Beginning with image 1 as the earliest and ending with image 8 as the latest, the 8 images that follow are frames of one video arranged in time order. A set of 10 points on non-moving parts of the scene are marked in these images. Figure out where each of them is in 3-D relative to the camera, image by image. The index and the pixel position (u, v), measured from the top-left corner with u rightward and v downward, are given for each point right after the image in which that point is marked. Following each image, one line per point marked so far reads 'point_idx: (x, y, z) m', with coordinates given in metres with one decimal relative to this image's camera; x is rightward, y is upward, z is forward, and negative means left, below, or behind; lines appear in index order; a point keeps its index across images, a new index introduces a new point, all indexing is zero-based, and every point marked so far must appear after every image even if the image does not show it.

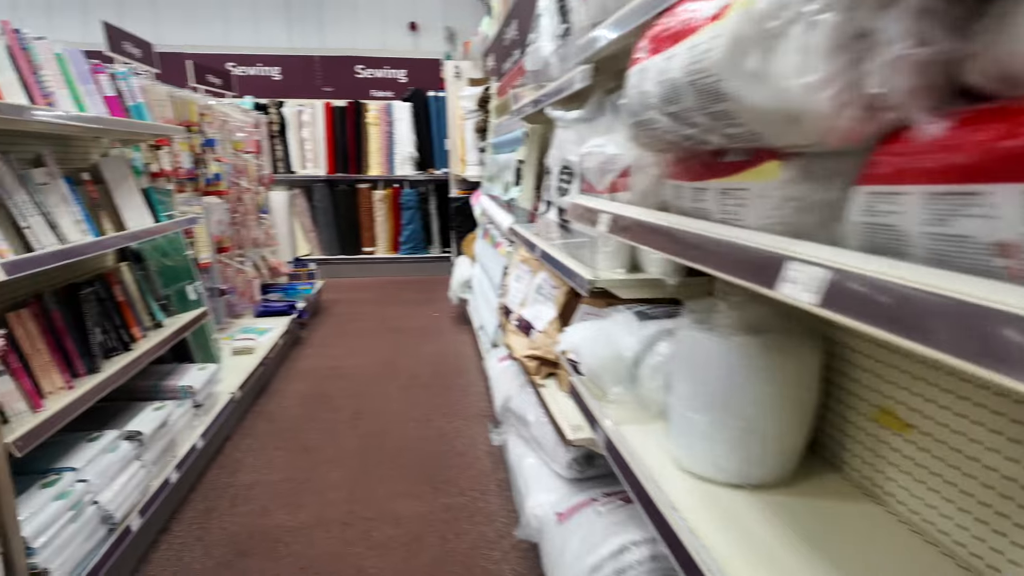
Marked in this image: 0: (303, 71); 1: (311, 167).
0: (-2.5, +2.6, +7.1) m
1: (-2.3, +1.4, +6.9) m
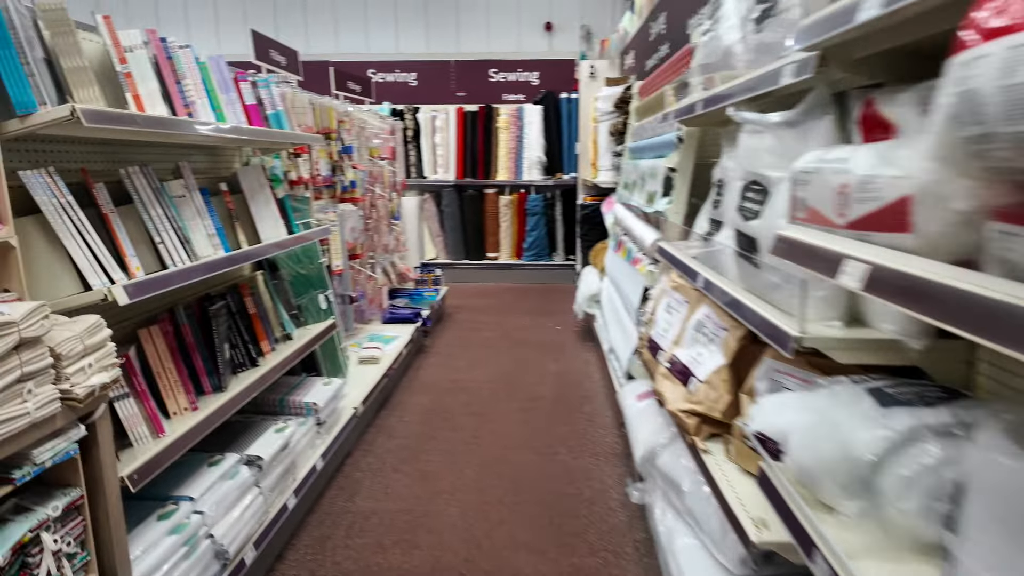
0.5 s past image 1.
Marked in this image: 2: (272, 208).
0: (-0.9, +2.5, +7.2) m
1: (-0.8, +1.3, +6.9) m
2: (-1.0, +0.3, +2.4) m
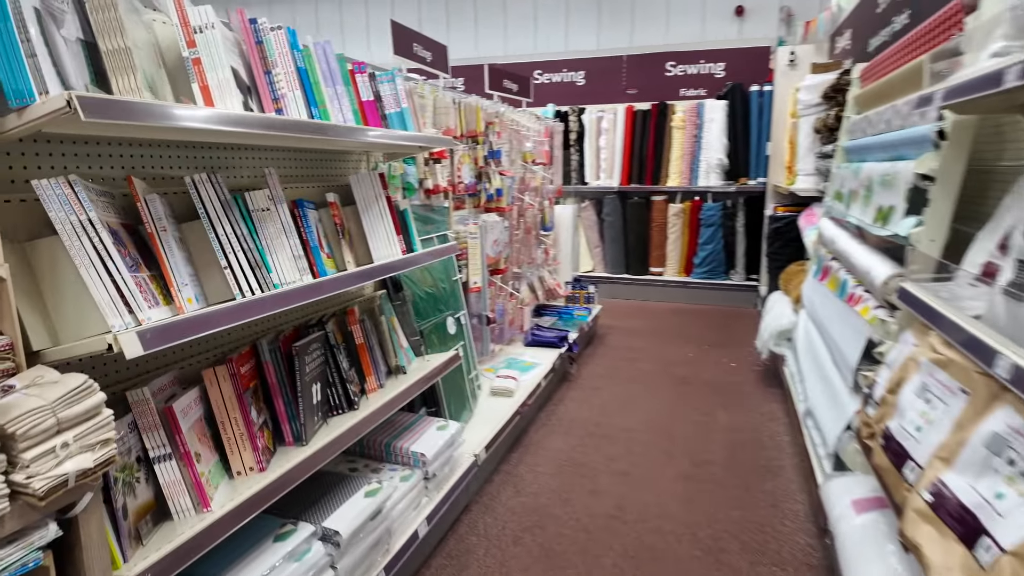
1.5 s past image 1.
0: (+1.1, +2.4, +6.6) m
1: (+1.0, +1.2, +6.3) m
2: (-0.4, +0.2, +2.1) m
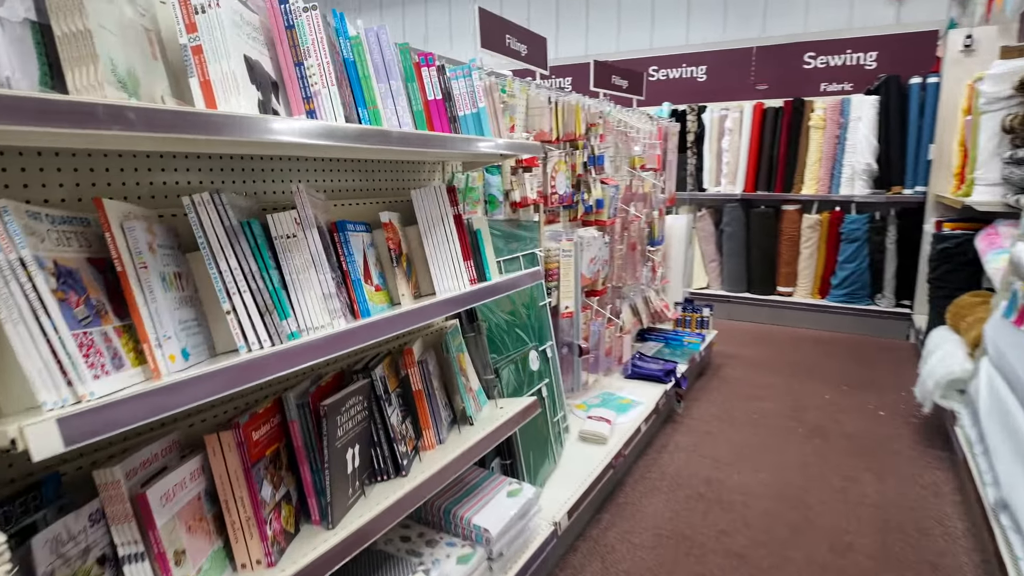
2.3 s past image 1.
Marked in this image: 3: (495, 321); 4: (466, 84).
0: (+2.2, +2.2, +5.9) m
1: (+2.0, +1.0, +5.7) m
2: (-0.2, +0.1, +1.7) m
3: (-0.1, -0.1, +2.3) m
4: (-0.1, +0.6, +1.7) m
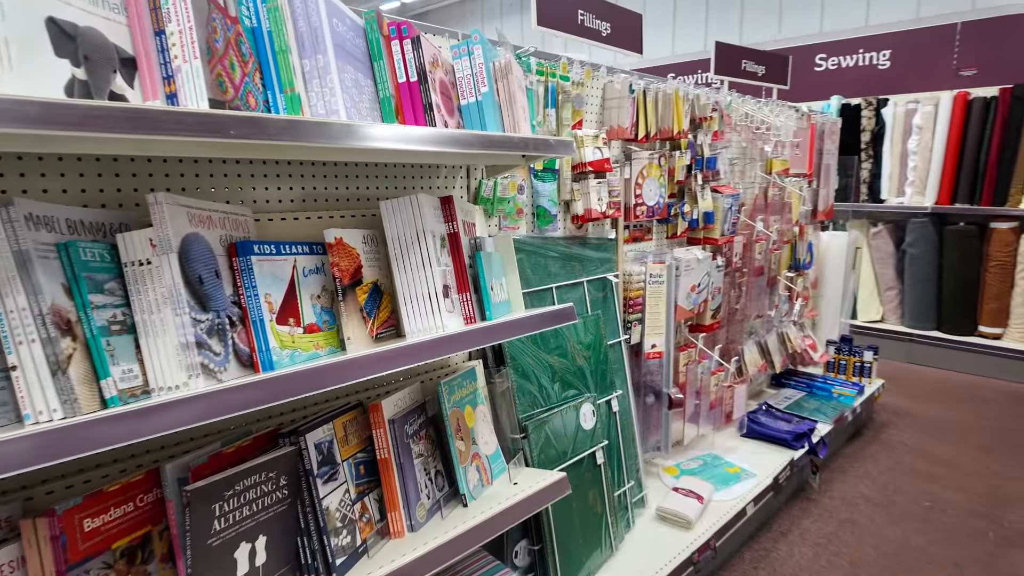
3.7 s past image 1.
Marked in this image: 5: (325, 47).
0: (+3.3, +1.9, +4.8) m
1: (+3.0, +0.7, +4.5) m
2: (-0.2, 0.0, +1.3) m
3: (+0.1, -0.2, +1.8) m
4: (-0.1, +0.5, +1.3) m
5: (-0.3, +0.4, +1.1) m
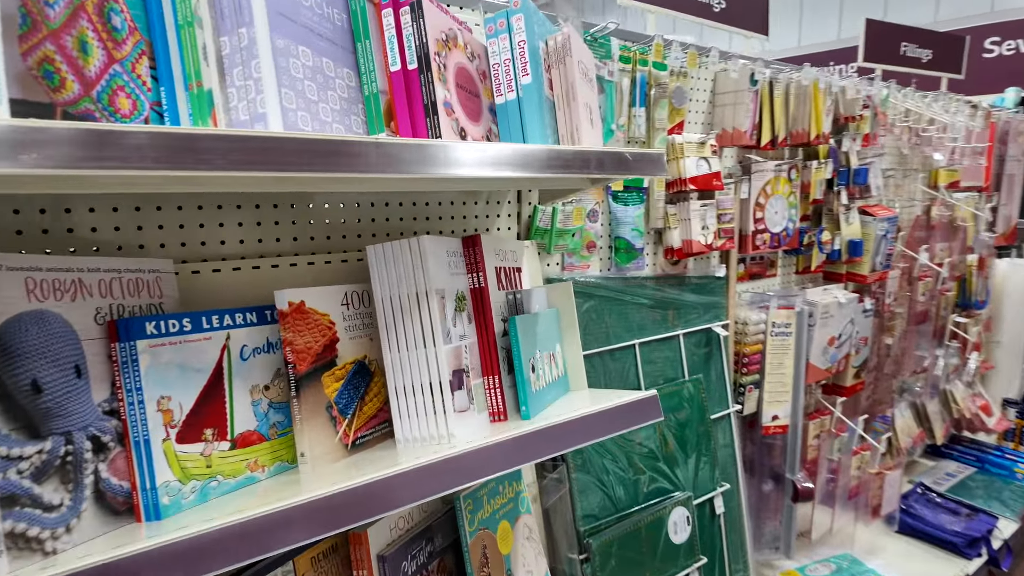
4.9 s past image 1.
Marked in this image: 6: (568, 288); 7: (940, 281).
0: (+4.0, +1.6, +3.7) m
1: (+3.6, +0.5, +3.6) m
2: (-0.1, -0.1, +0.9) m
3: (+0.2, -0.4, +1.4) m
4: (0.0, +0.4, +0.9) m
5: (-0.3, +0.3, +0.7) m
6: (+0.1, 0.0, +1.1) m
7: (+1.6, 0.0, +2.3) m
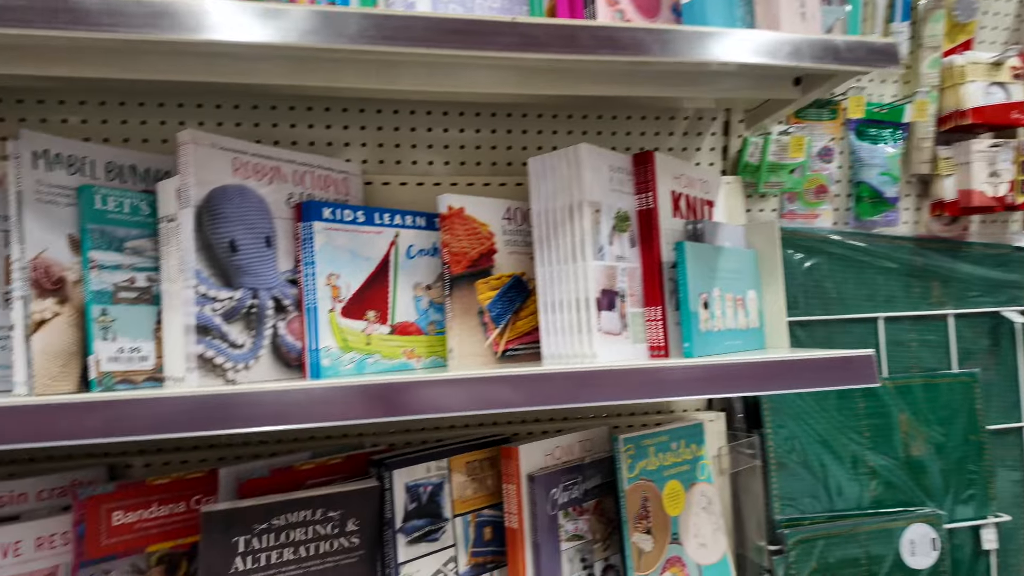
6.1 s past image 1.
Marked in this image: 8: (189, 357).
0: (+5.1, +1.4, +1.7) m
1: (+4.6, +0.3, +1.7) m
2: (+0.1, 0.0, +0.8) m
3: (+0.6, -0.3, +1.1) m
4: (+0.2, +0.5, +0.8) m
5: (-0.1, +0.4, +0.7) m
6: (+0.4, +0.1, +1.0) m
7: (+2.3, 0.0, +1.4) m
8: (-0.4, -0.1, +0.7) m
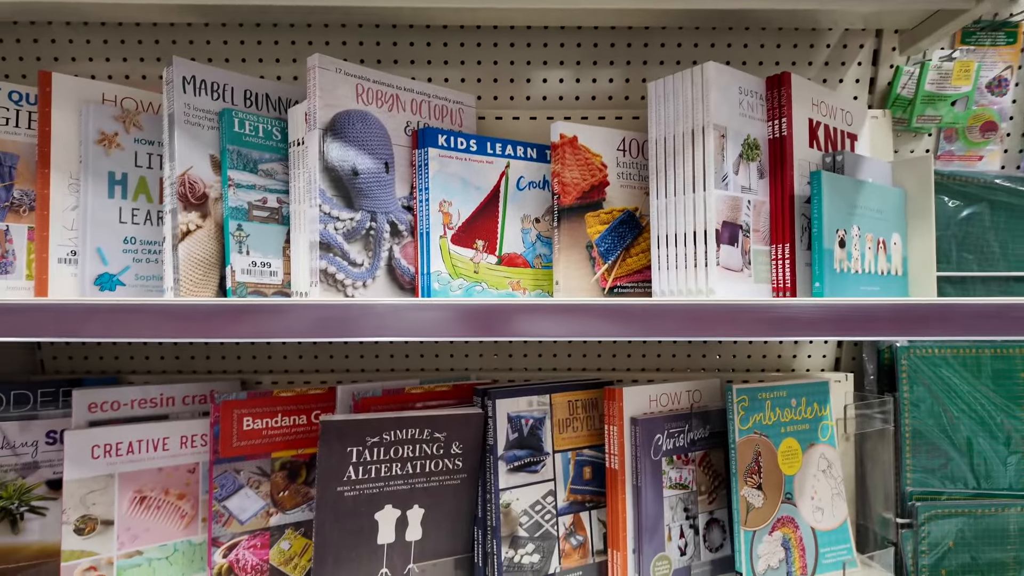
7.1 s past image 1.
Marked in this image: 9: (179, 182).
0: (+5.4, +1.3, +0.7) m
1: (+4.9, +0.2, +0.9) m
2: (+0.3, +0.1, +0.8) m
3: (+0.8, -0.2, +1.0) m
4: (+0.4, +0.6, +0.7) m
5: (+0.1, +0.5, +0.7) m
6: (+0.6, +0.2, +0.9) m
7: (+2.5, 0.0, +1.0) m
8: (-0.2, 0.0, +0.8) m
9: (-0.4, +0.1, +0.8) m
